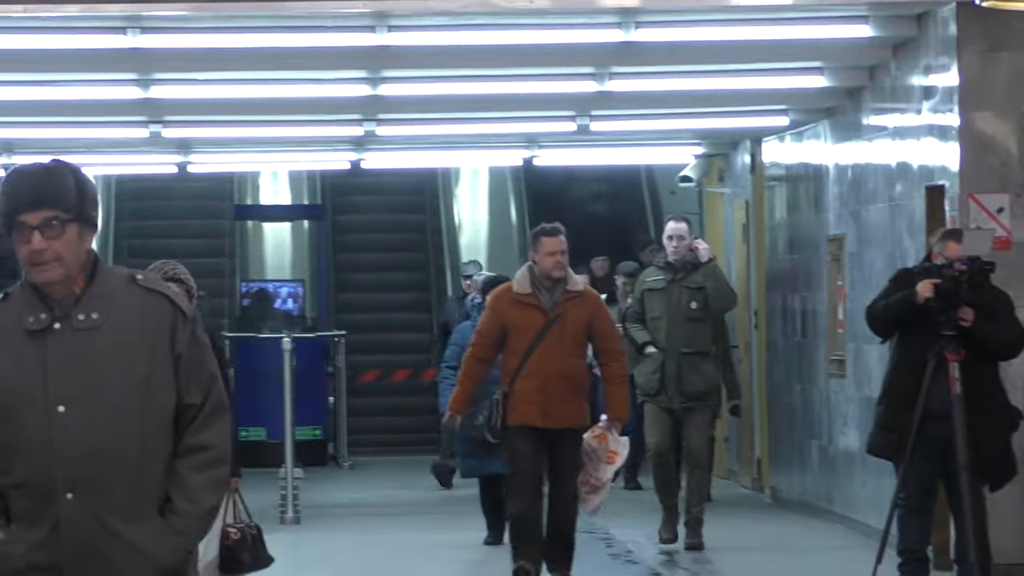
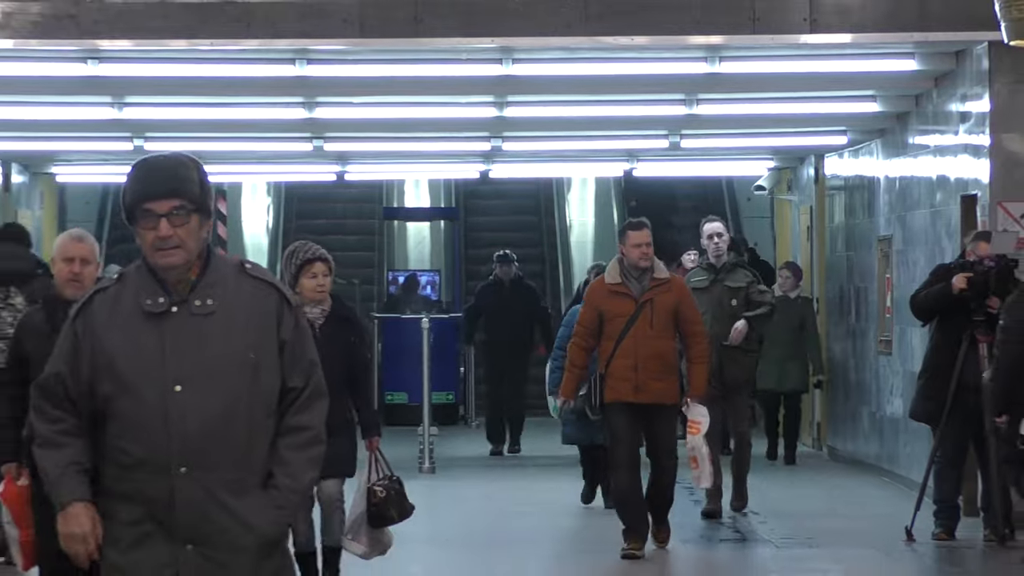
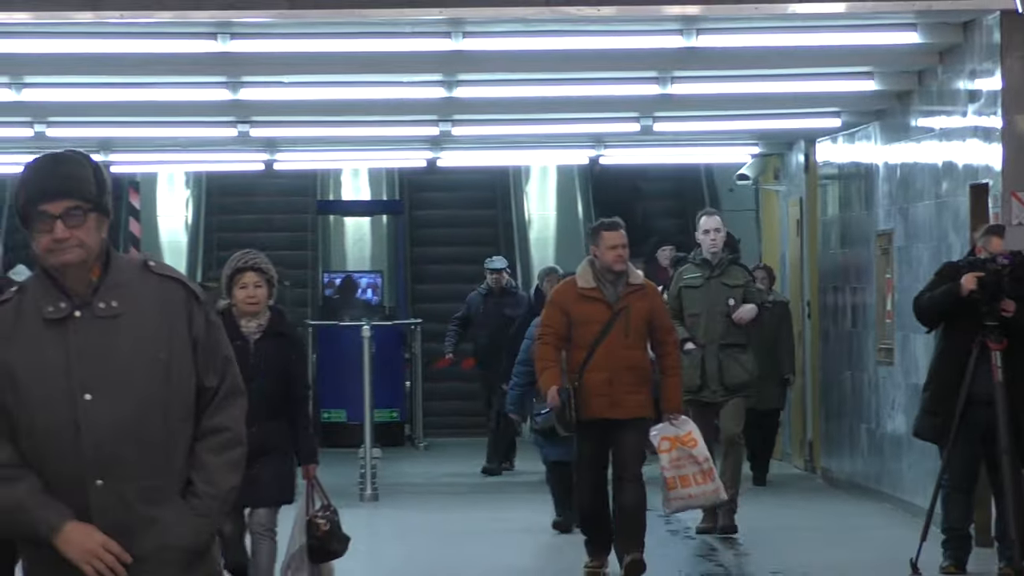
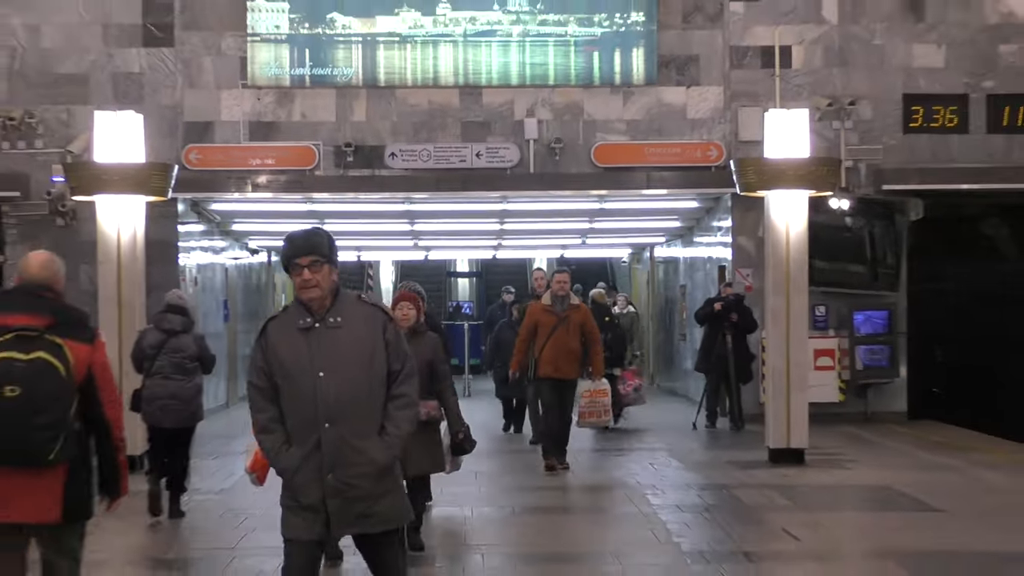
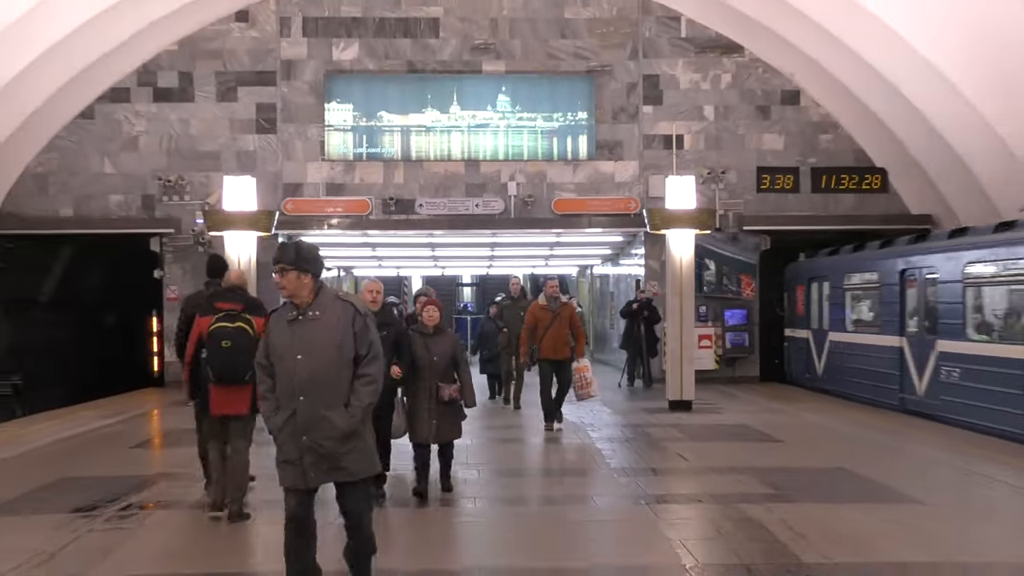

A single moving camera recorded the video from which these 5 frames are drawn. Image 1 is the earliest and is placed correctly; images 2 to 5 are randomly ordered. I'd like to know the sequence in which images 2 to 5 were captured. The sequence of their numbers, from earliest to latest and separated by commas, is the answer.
3, 2, 4, 5
